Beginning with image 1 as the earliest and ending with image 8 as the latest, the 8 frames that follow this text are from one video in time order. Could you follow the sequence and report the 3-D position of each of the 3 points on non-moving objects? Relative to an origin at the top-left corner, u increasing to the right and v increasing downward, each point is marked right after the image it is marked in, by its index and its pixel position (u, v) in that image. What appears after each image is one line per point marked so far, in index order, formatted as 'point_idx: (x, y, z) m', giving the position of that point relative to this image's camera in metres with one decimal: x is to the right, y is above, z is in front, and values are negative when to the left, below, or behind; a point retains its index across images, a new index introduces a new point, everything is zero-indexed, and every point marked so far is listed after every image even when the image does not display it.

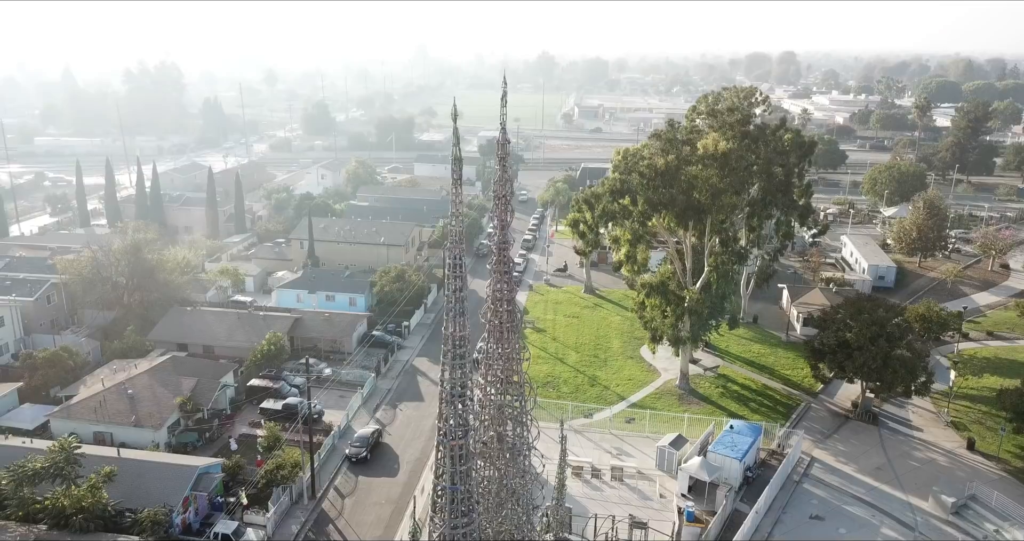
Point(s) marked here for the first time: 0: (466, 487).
0: (-1.1, -5.3, +18.6) m
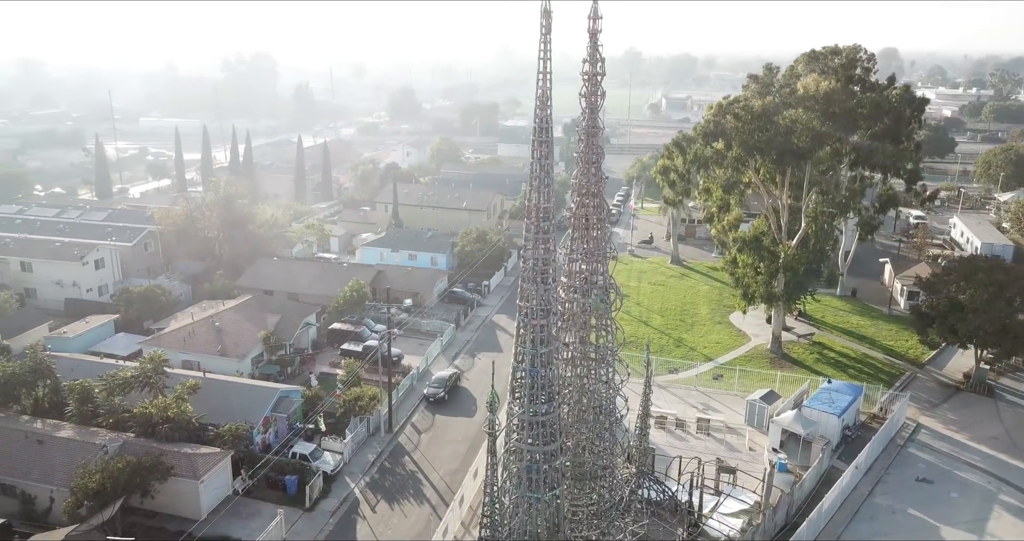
0: (+0.9, -2.4, +17.5) m
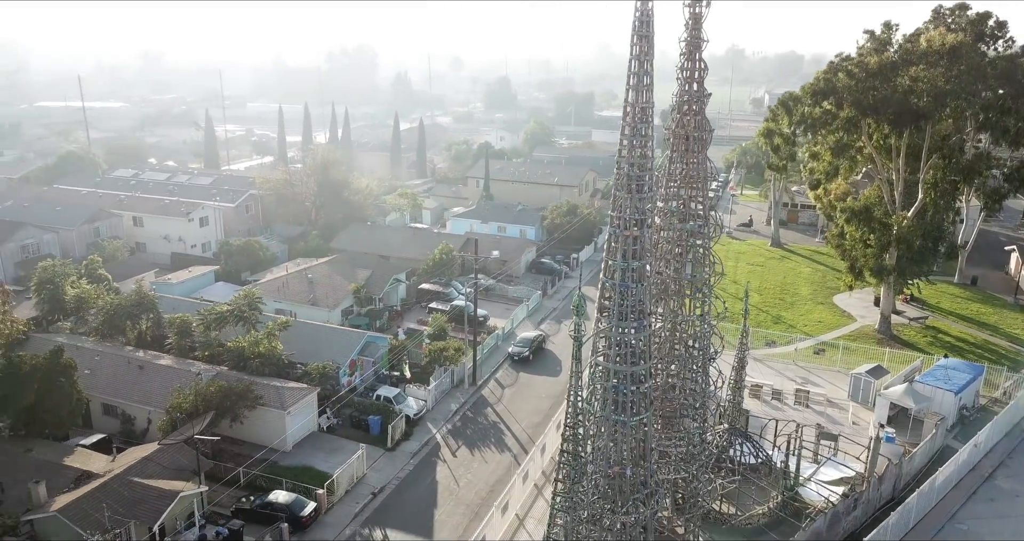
0: (+2.8, -0.4, +16.5) m
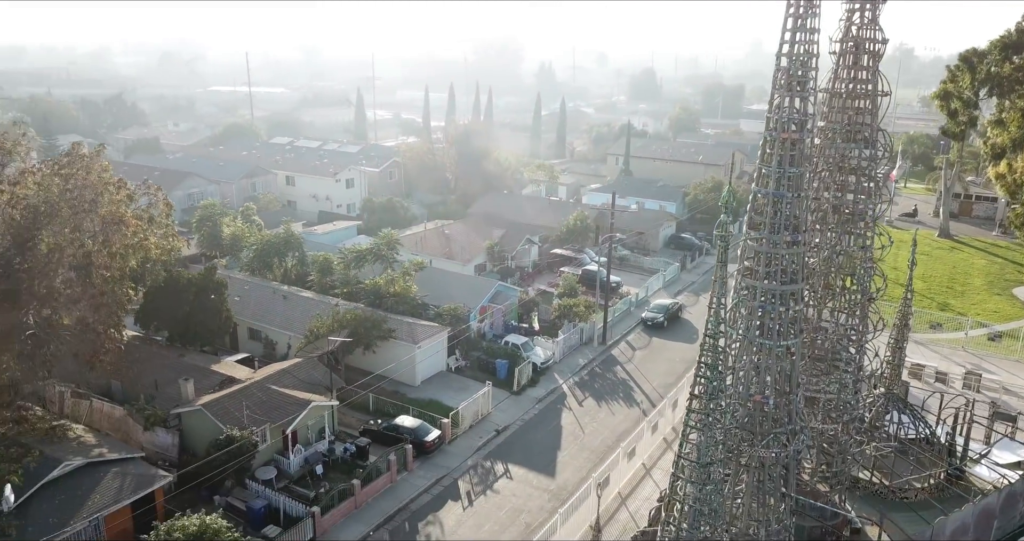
0: (+5.7, +1.4, +15.0) m
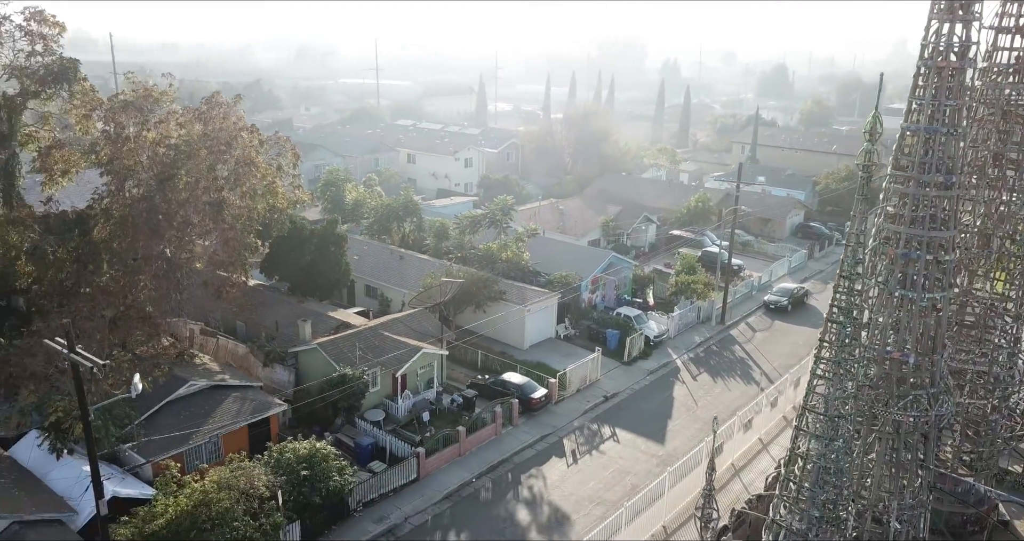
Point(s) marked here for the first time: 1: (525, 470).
0: (+7.9, +2.4, +13.5) m
1: (+0.4, -5.2, +19.5) m
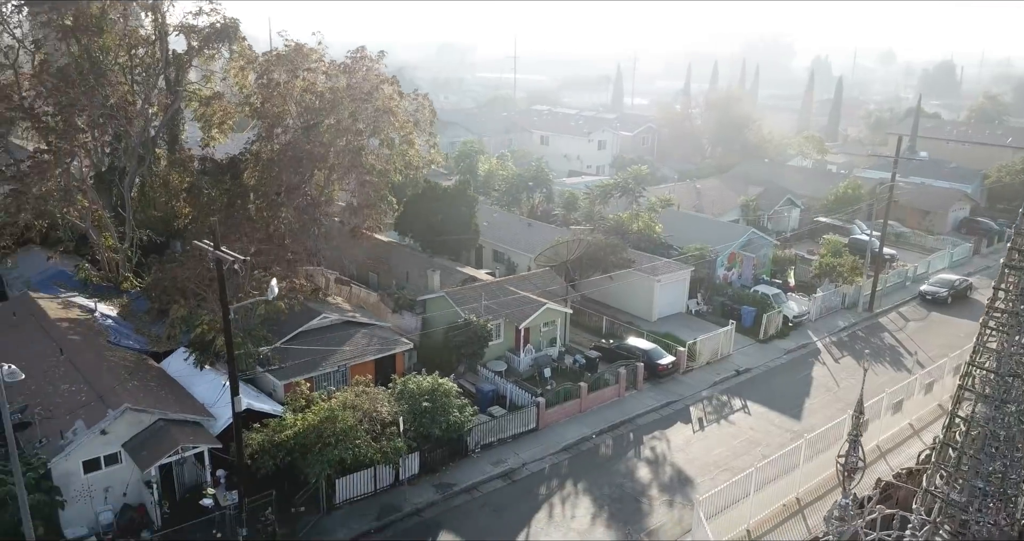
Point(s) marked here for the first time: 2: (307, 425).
0: (+10.2, +3.2, +11.6) m
1: (+3.4, -4.0, +18.8) m
2: (-3.9, -2.9, +14.4) m
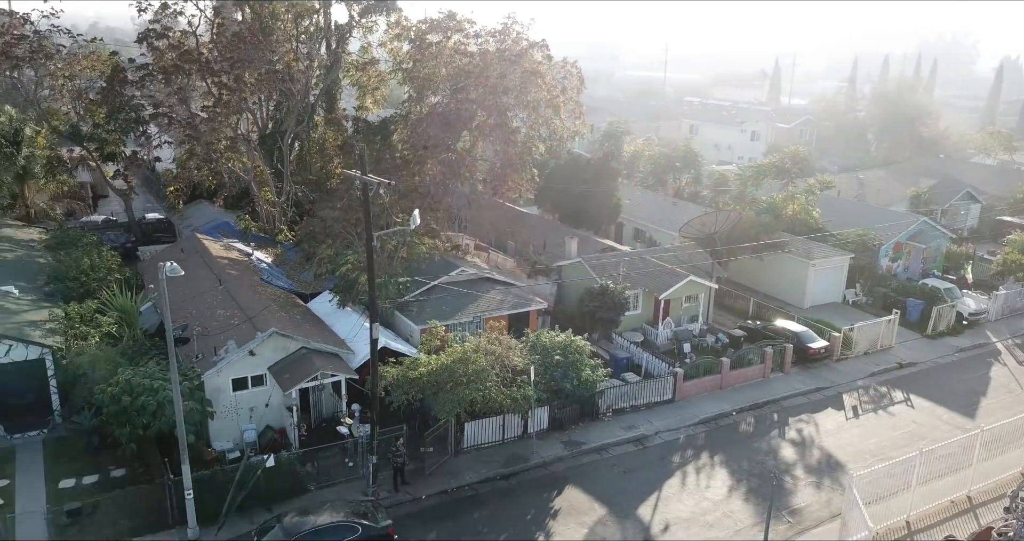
0: (+12.3, +3.6, +9.1) m
1: (+6.5, -3.3, +17.4) m
2: (-1.4, -1.8, +14.4) m
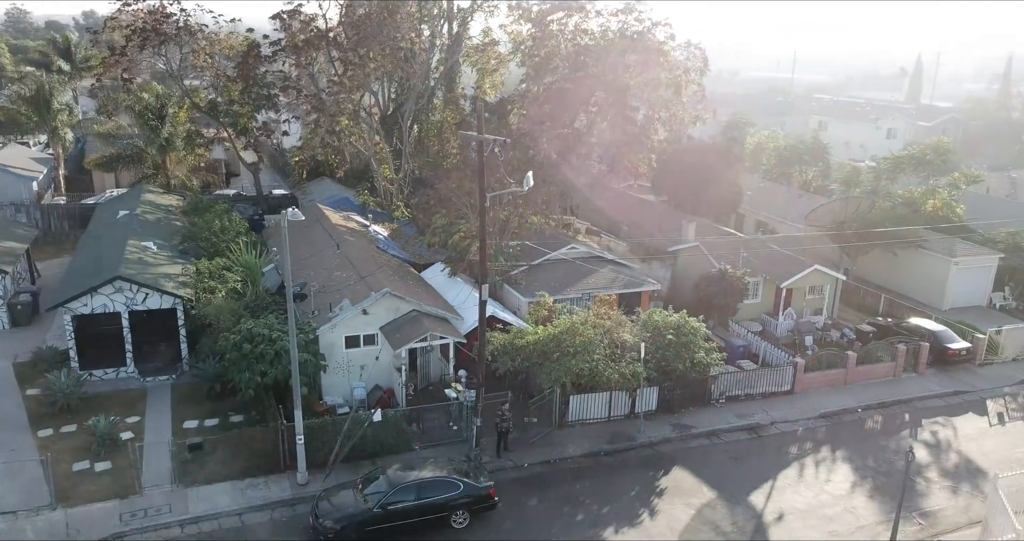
0: (+13.7, +3.6, +7.0) m
1: (+8.8, -3.1, +16.0) m
2: (+0.7, -1.2, +14.1) m
